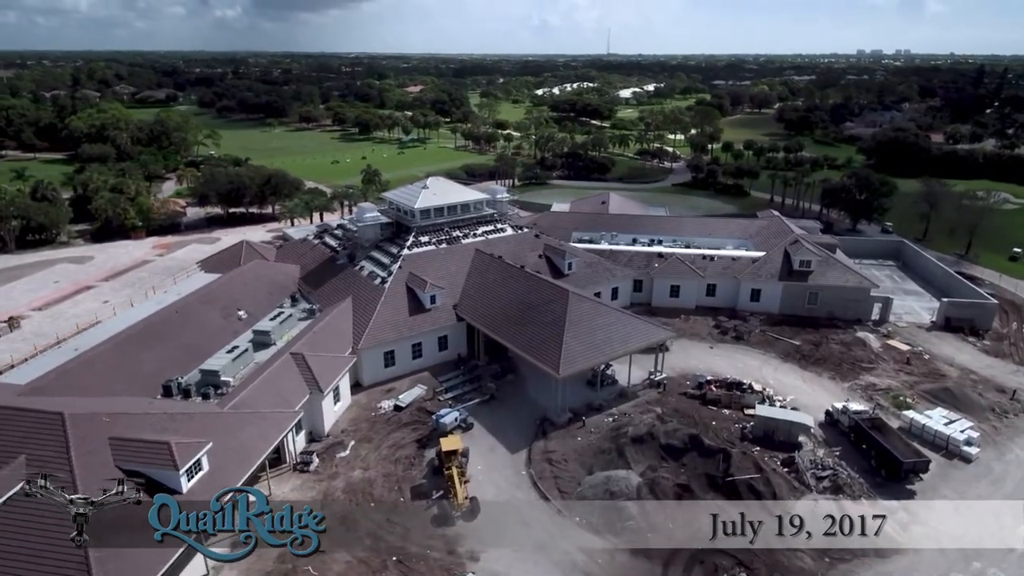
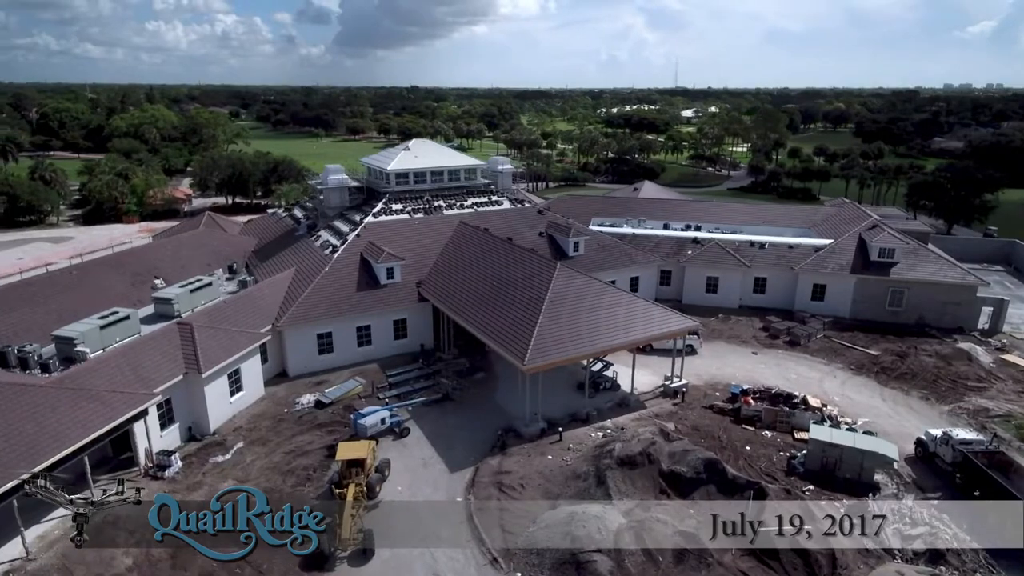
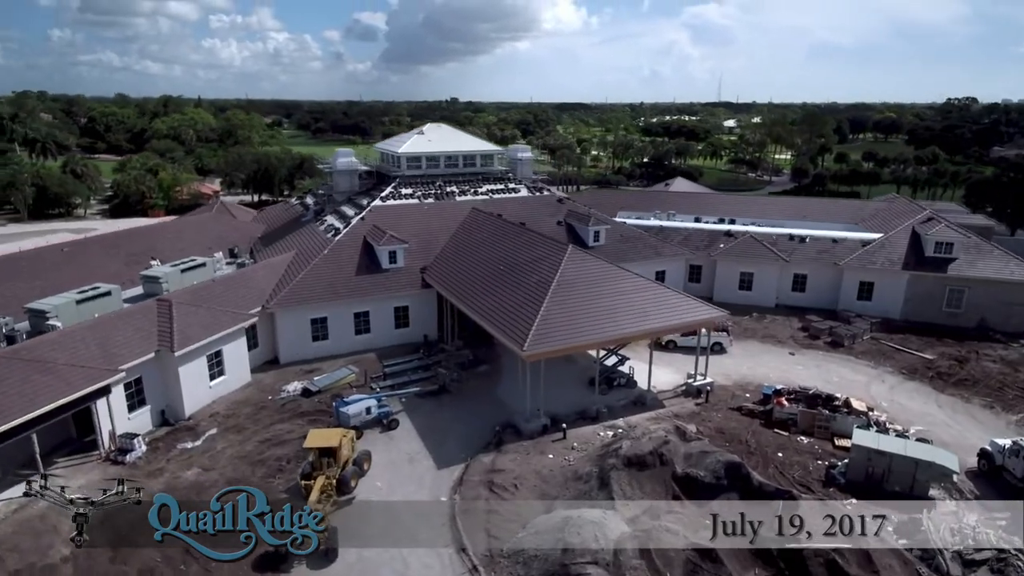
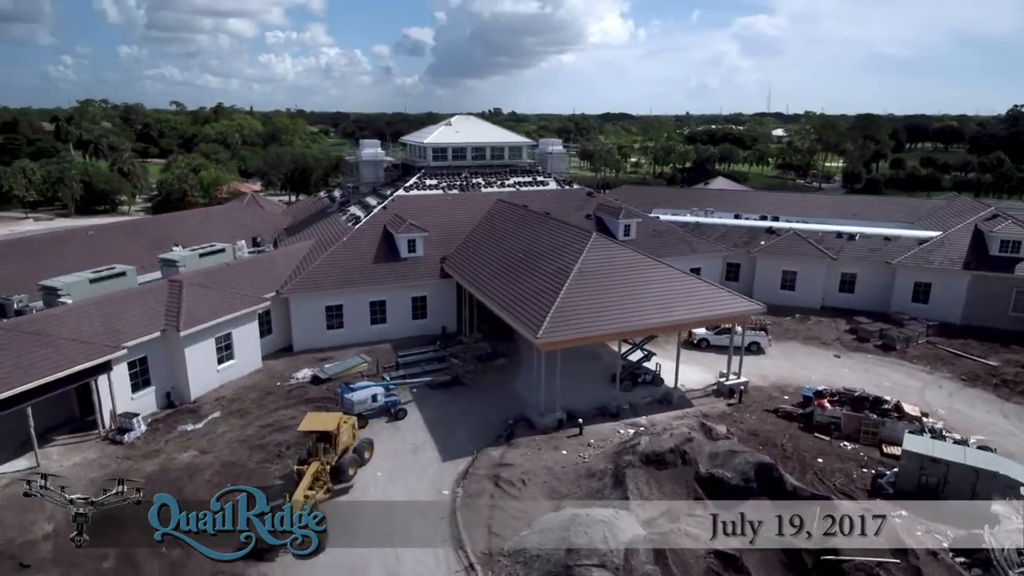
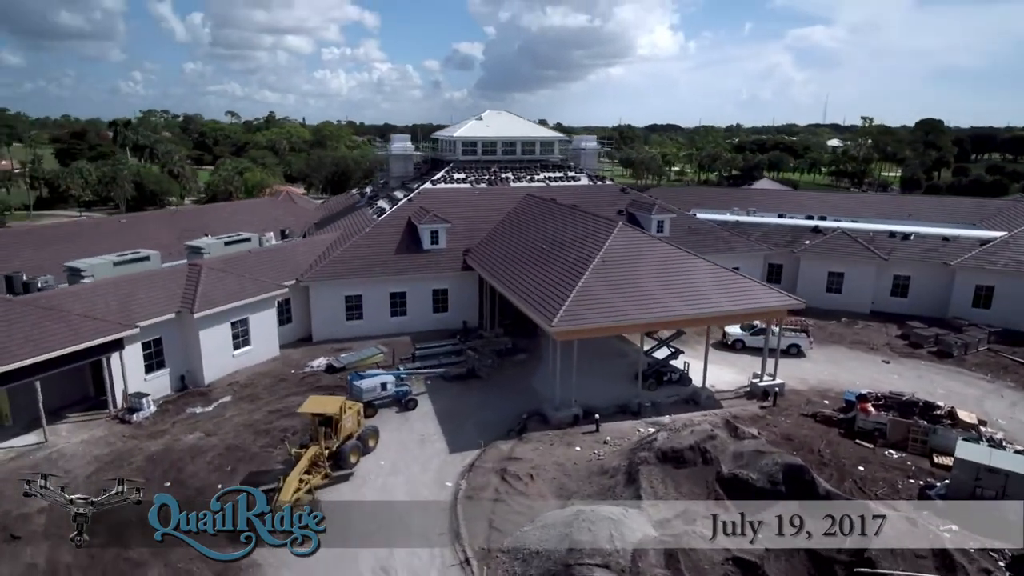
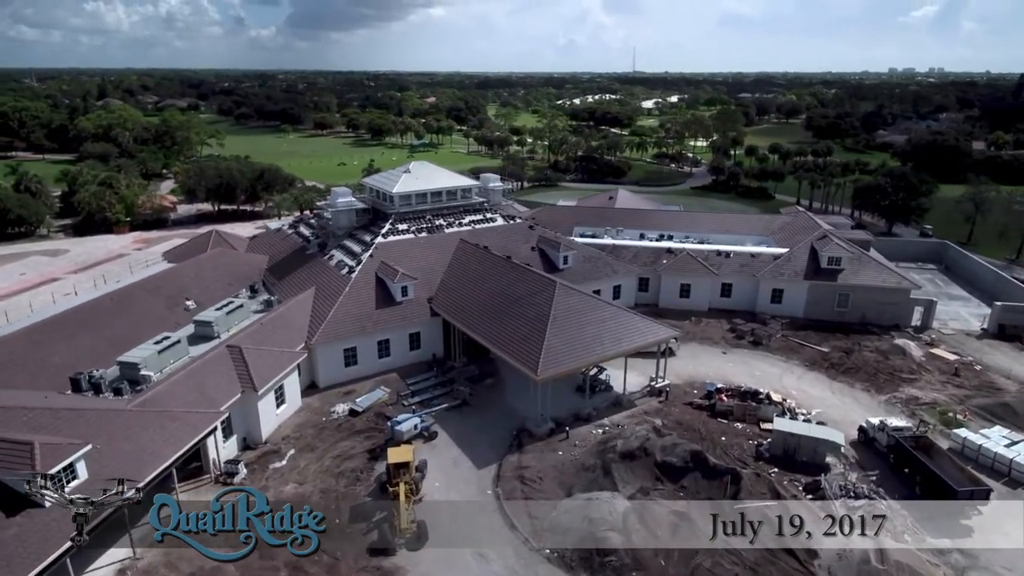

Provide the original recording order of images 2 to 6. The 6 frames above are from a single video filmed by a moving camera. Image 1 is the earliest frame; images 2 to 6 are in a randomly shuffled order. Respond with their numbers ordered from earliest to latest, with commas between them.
6, 2, 3, 4, 5
